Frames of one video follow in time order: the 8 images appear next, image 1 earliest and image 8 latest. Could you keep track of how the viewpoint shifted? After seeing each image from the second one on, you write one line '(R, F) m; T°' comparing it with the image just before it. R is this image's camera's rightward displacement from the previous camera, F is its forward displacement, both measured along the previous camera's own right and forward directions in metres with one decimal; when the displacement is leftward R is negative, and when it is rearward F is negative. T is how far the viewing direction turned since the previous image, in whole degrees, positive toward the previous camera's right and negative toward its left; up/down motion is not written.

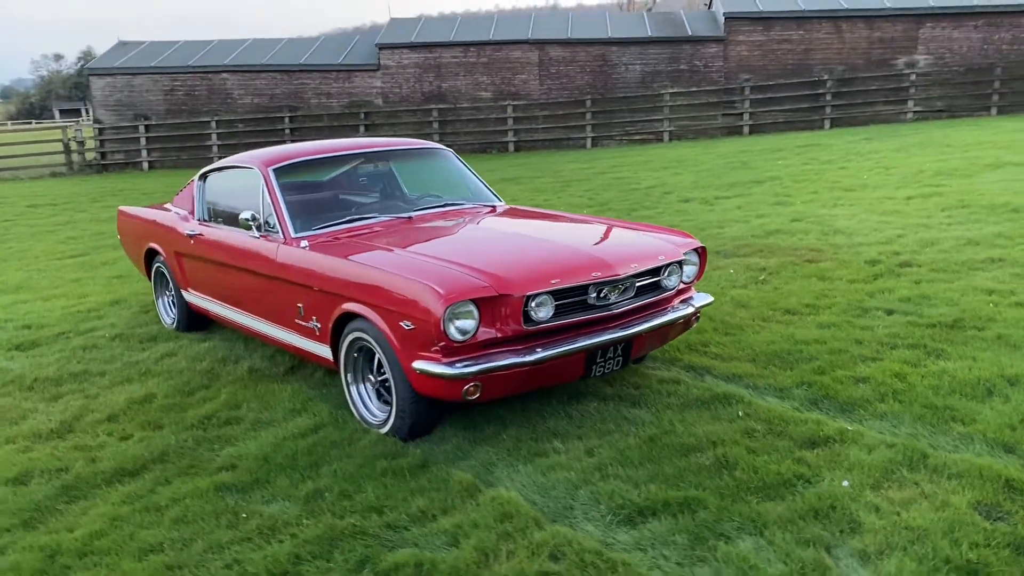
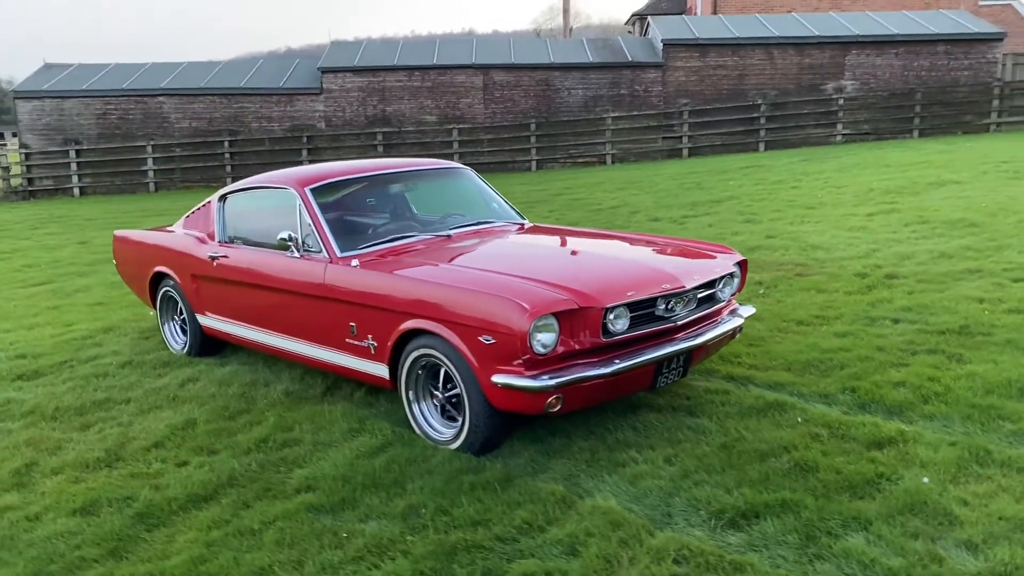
(-0.6, 0.0) m; +5°
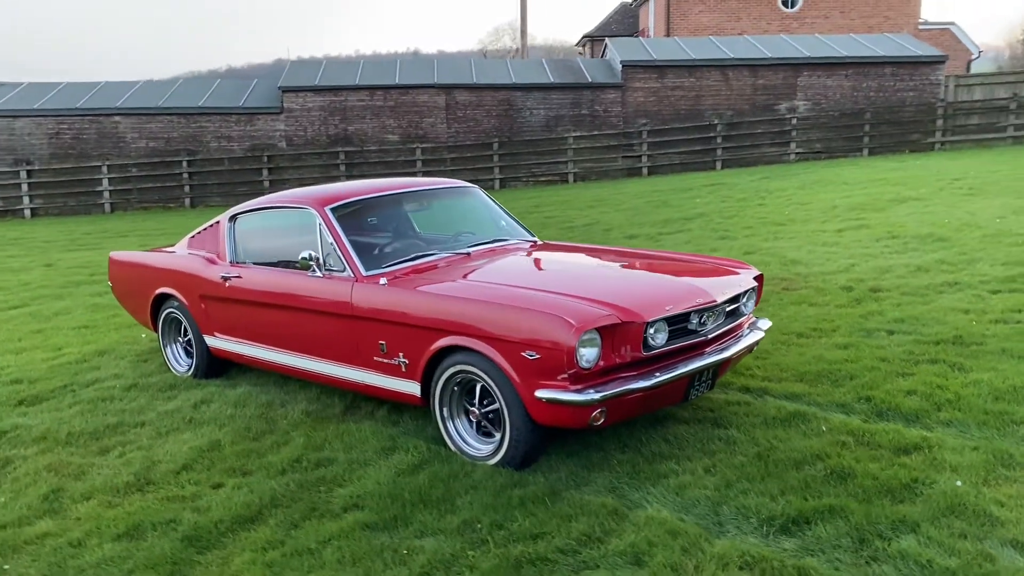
(-0.4, 0.0) m; +3°
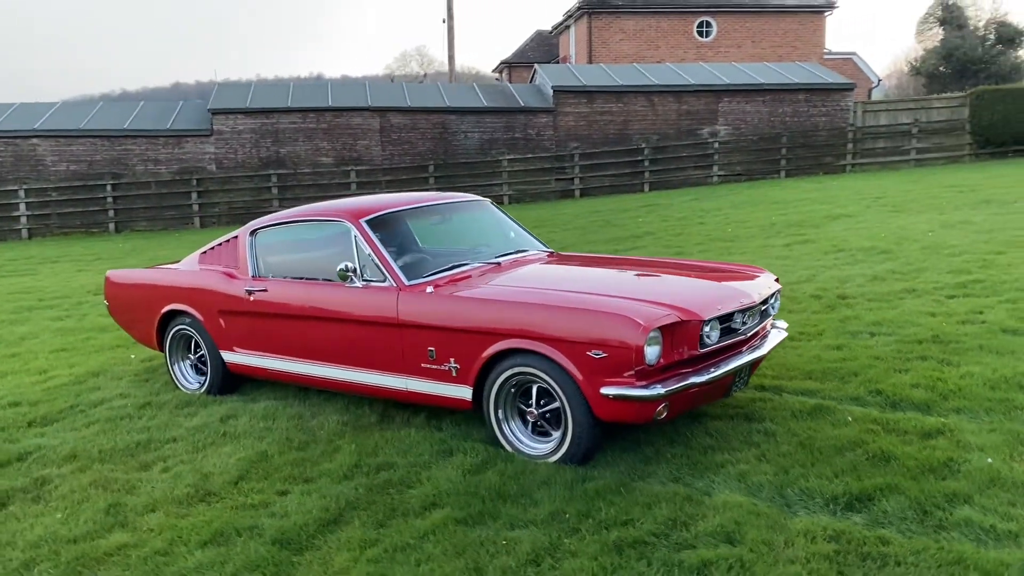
(-0.6, -0.1) m; +6°
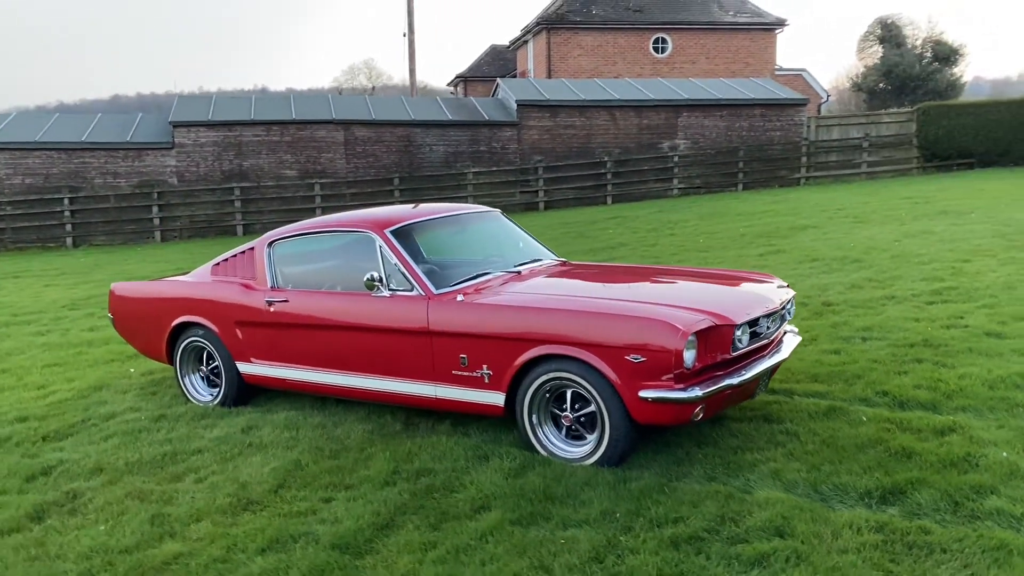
(-0.4, -0.1) m; +3°
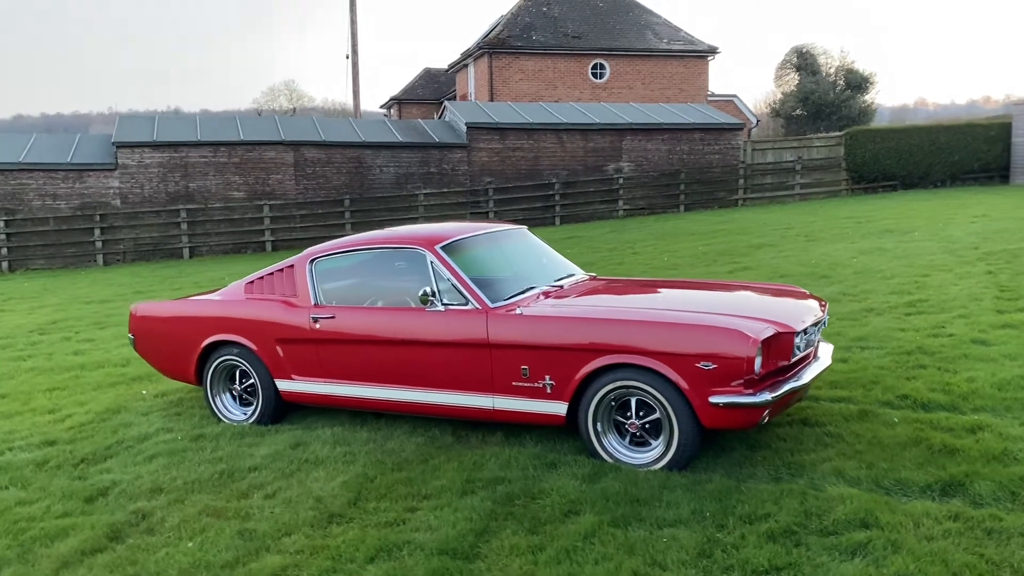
(-0.7, -0.1) m; +5°
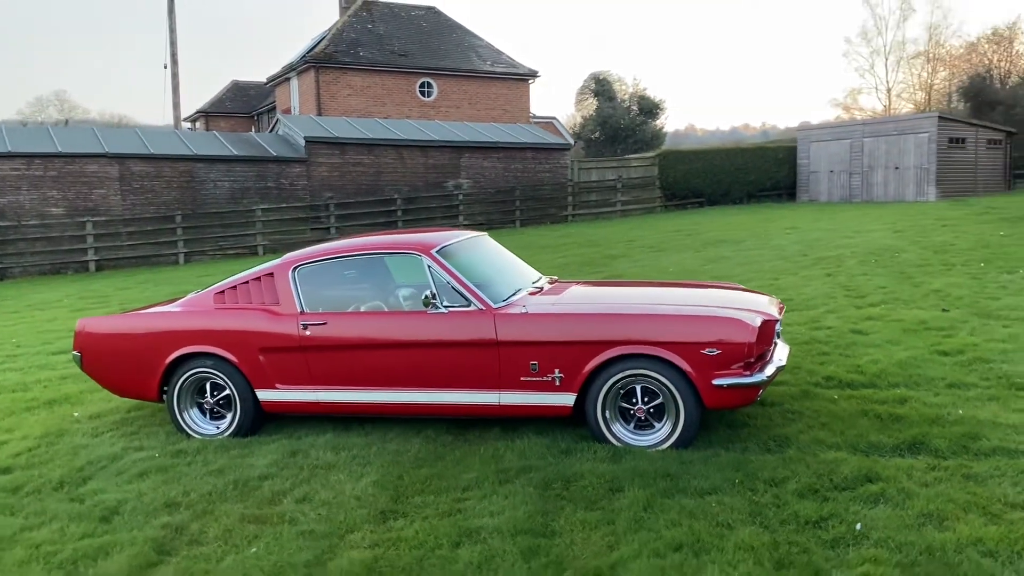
(-1.1, -0.1) m; +13°
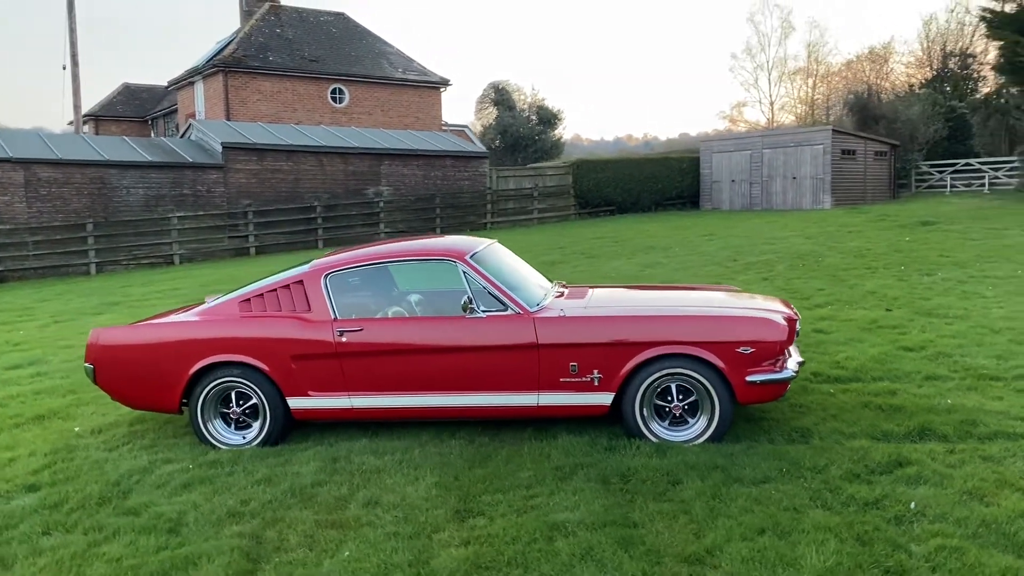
(-0.8, -0.1) m; +7°
